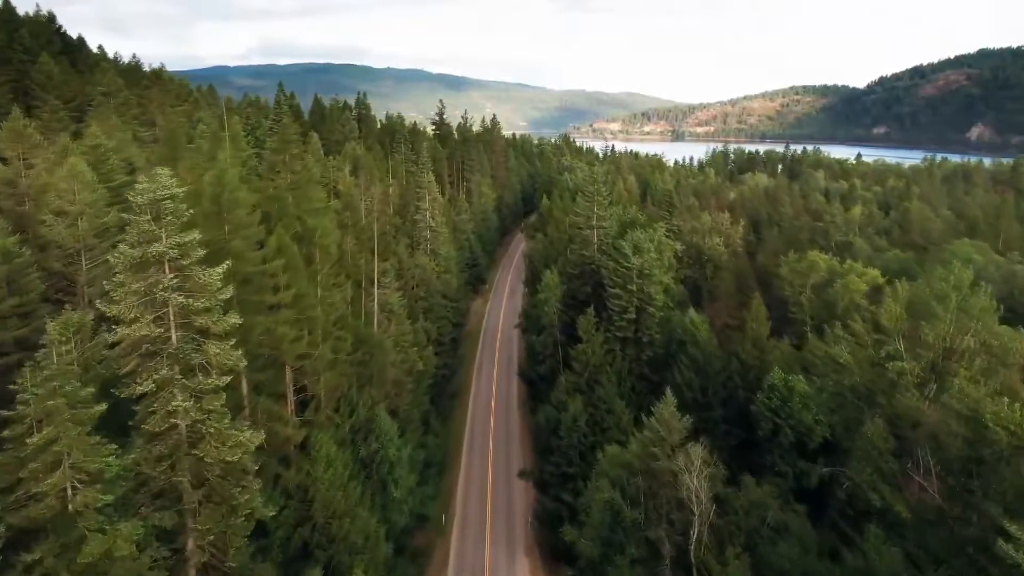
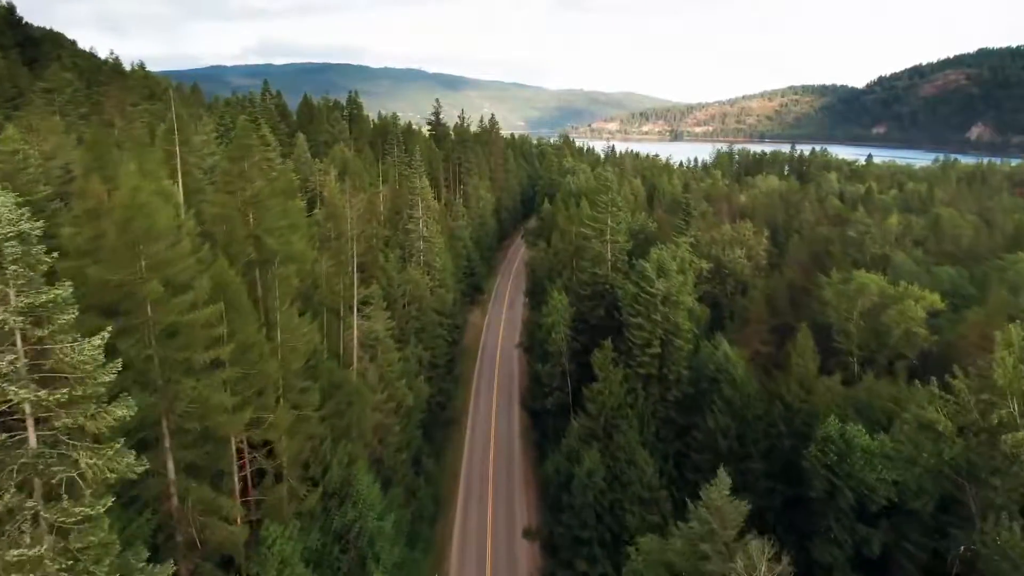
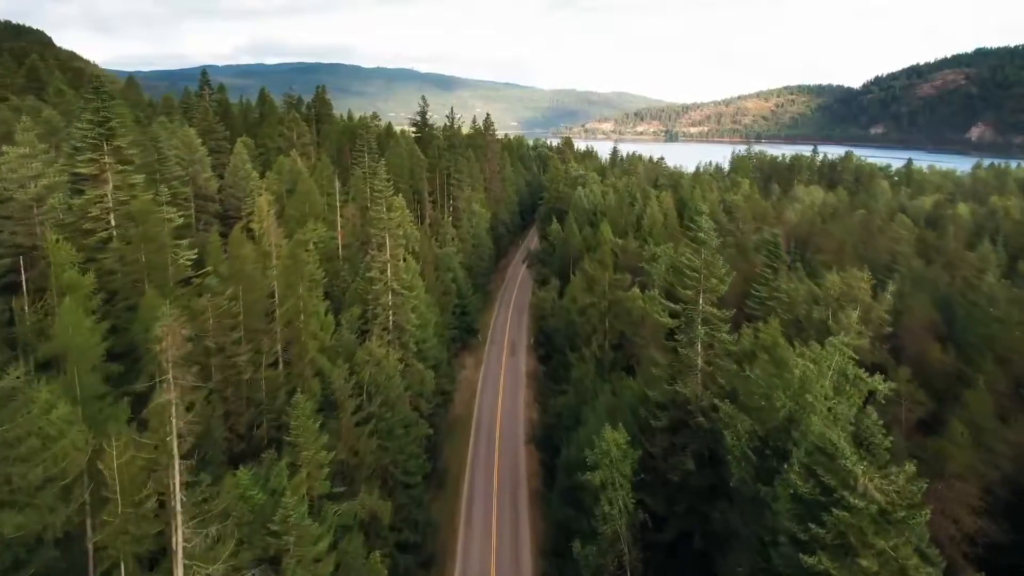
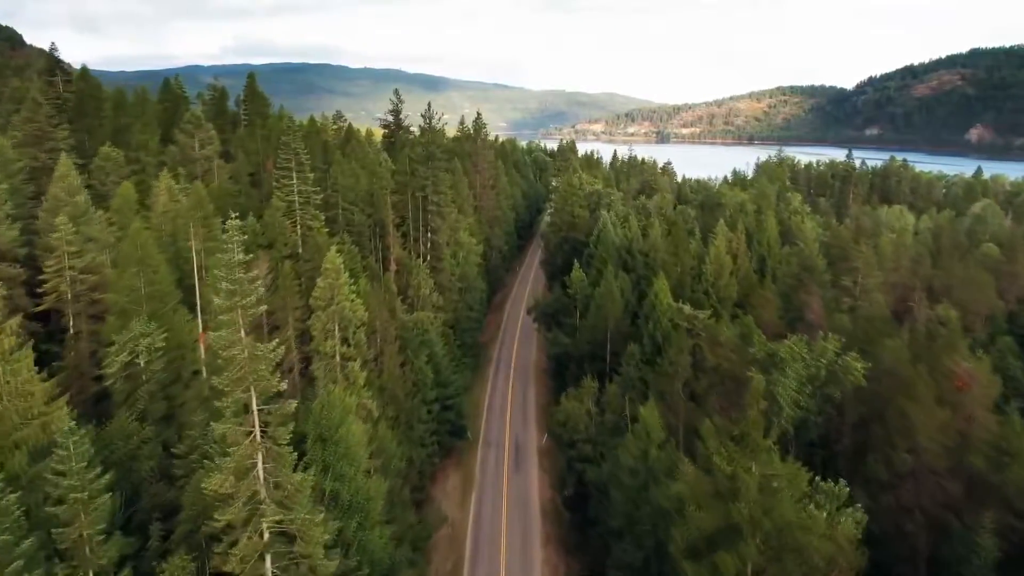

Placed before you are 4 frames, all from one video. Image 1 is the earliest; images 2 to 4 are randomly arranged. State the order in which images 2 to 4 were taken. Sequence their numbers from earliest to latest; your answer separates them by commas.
2, 3, 4
